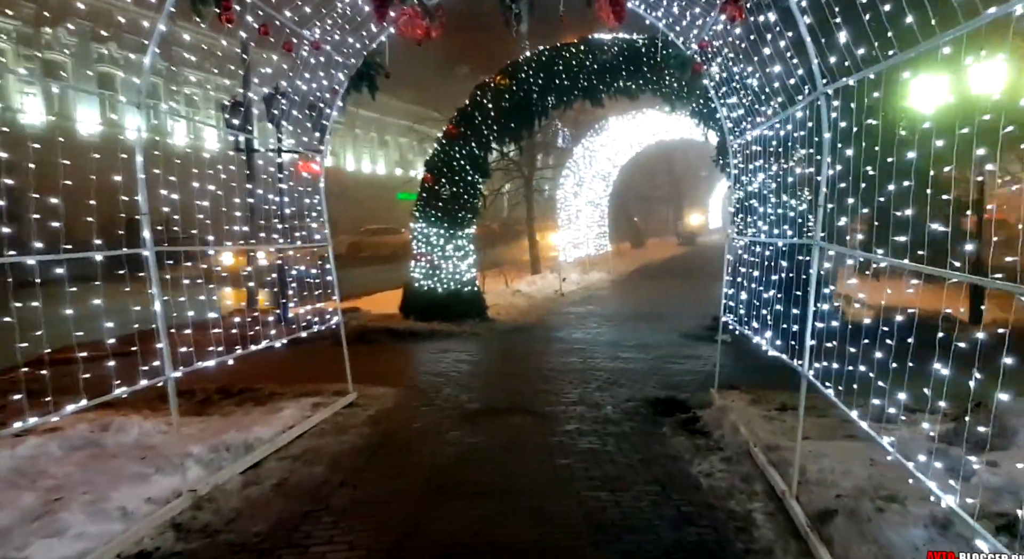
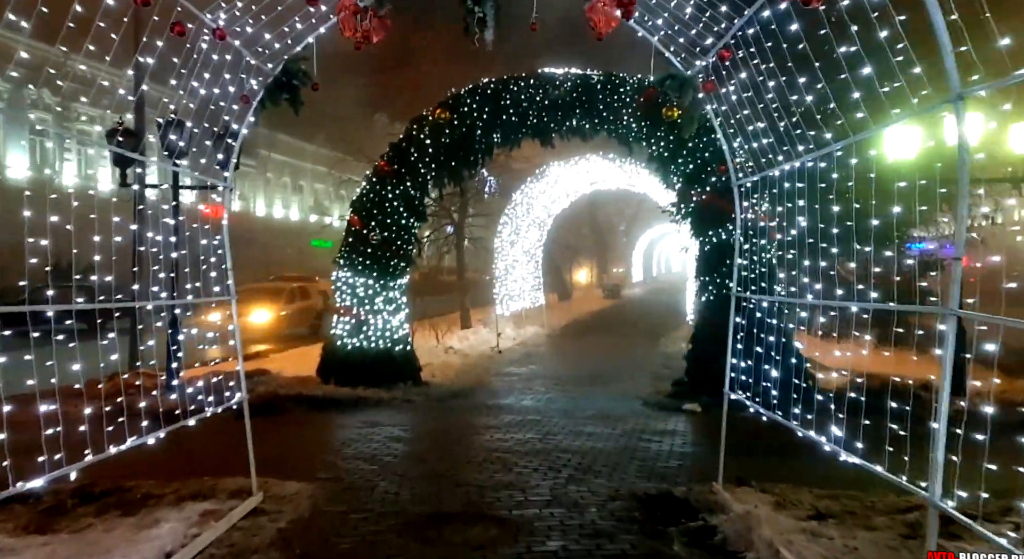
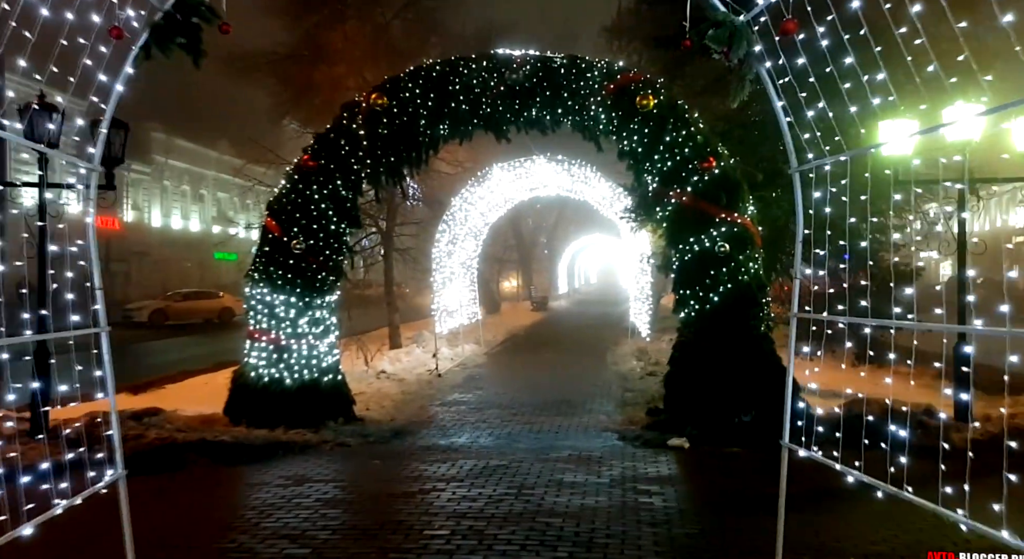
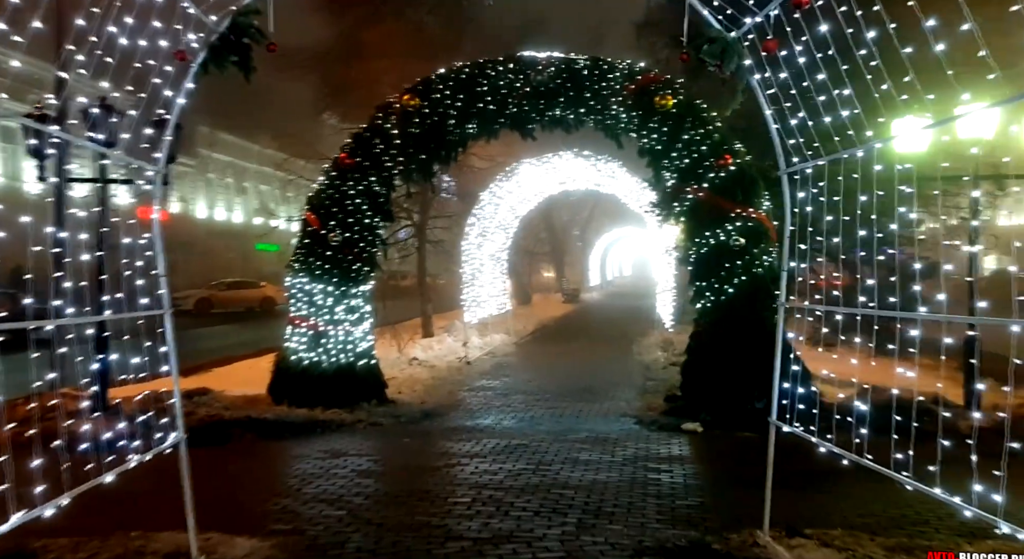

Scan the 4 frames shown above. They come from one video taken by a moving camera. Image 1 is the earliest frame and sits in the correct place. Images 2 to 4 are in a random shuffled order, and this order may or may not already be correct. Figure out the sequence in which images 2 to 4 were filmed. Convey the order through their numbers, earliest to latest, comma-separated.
2, 4, 3
